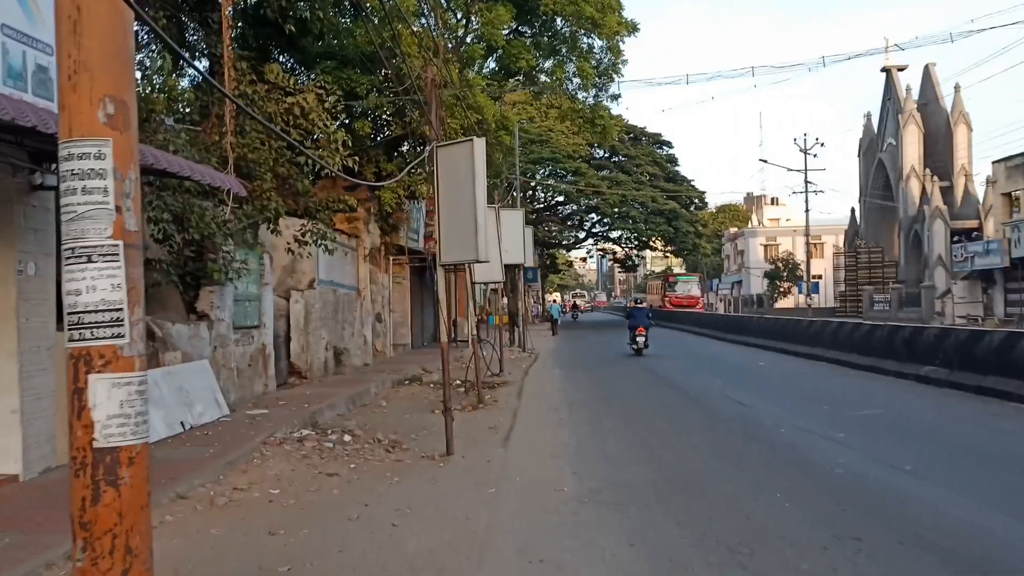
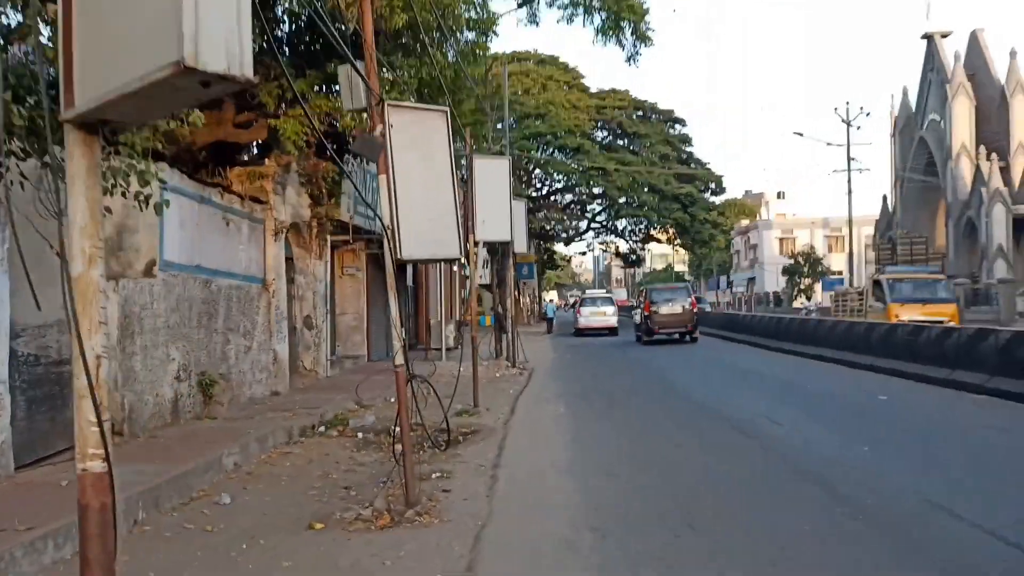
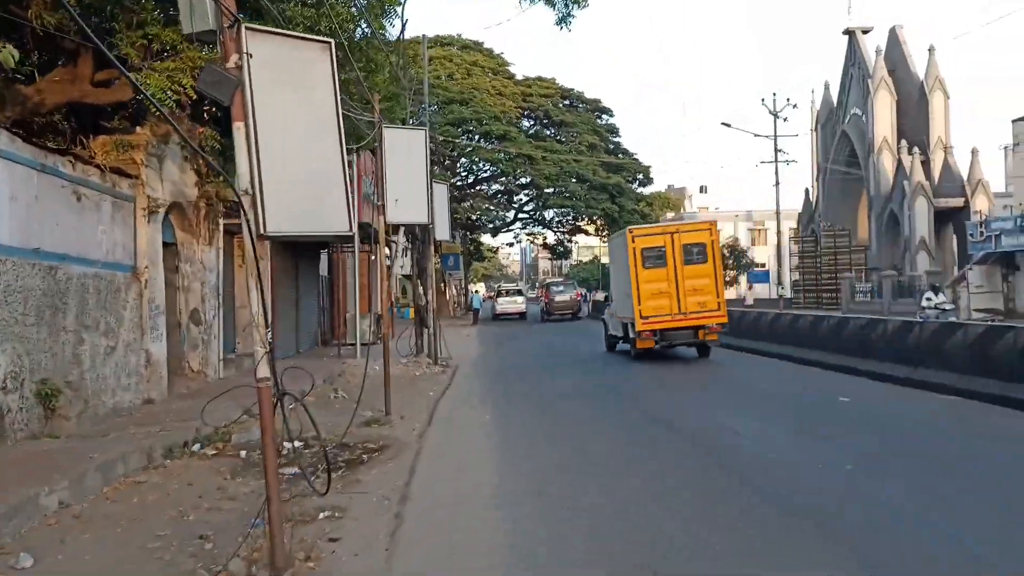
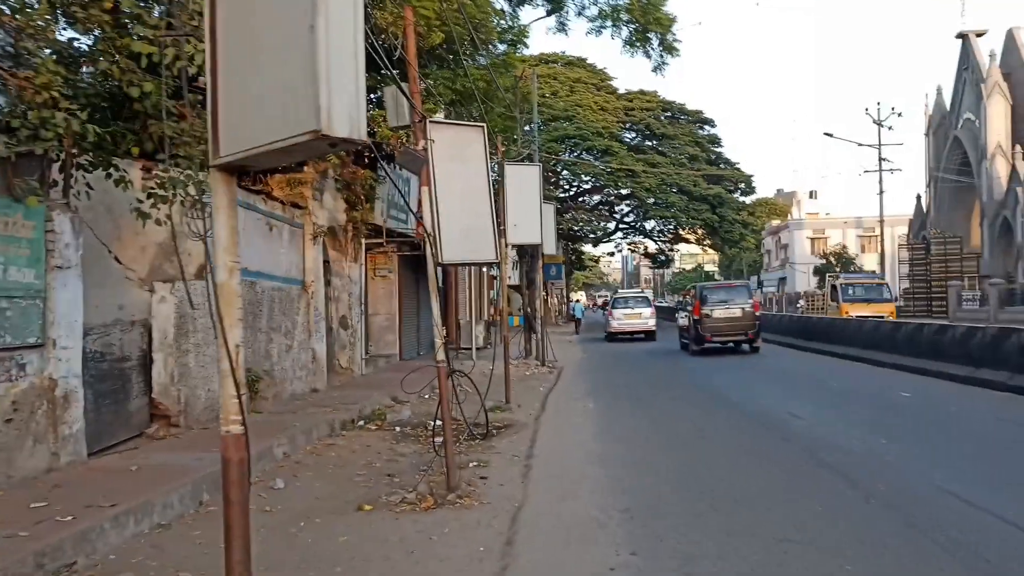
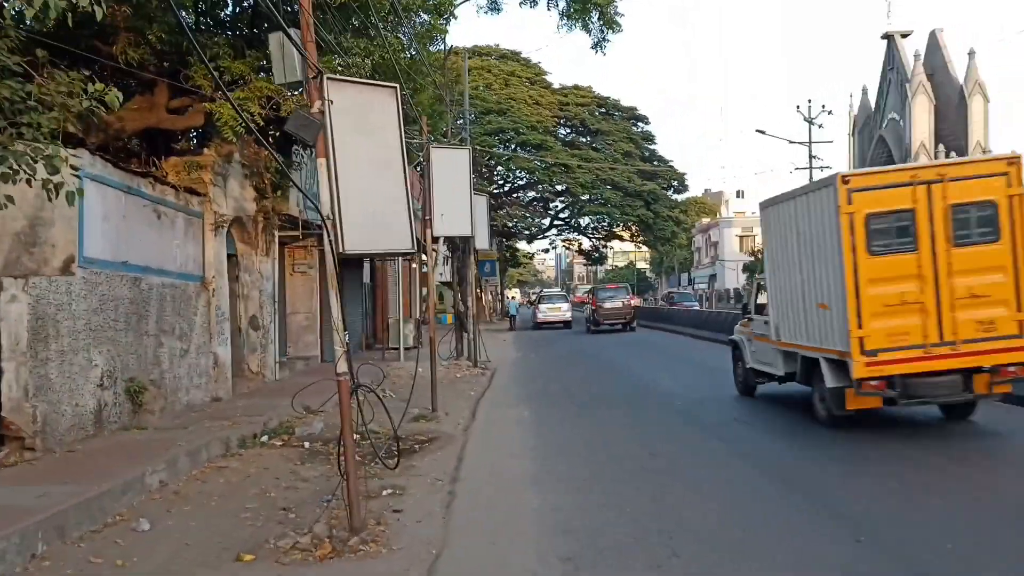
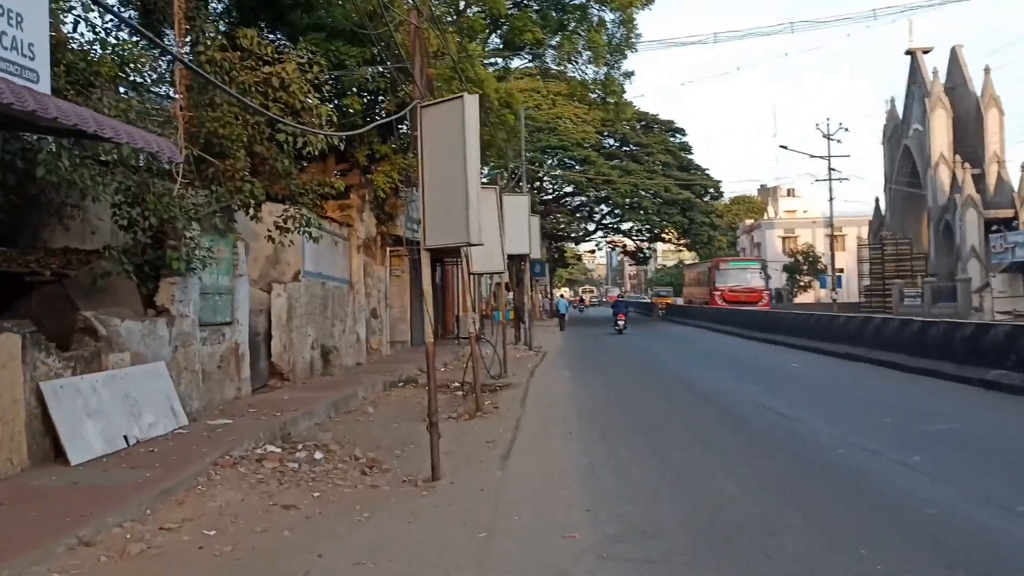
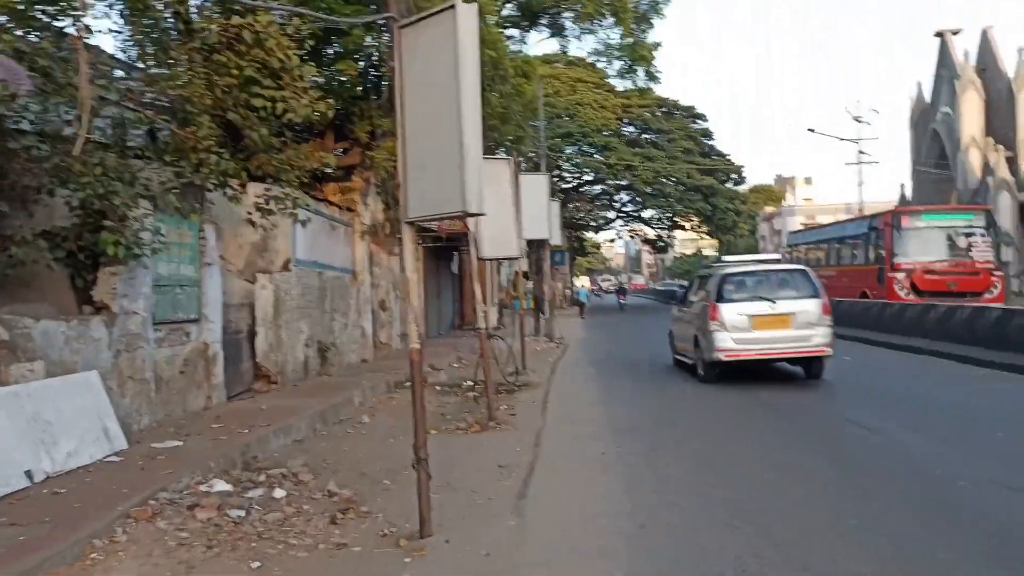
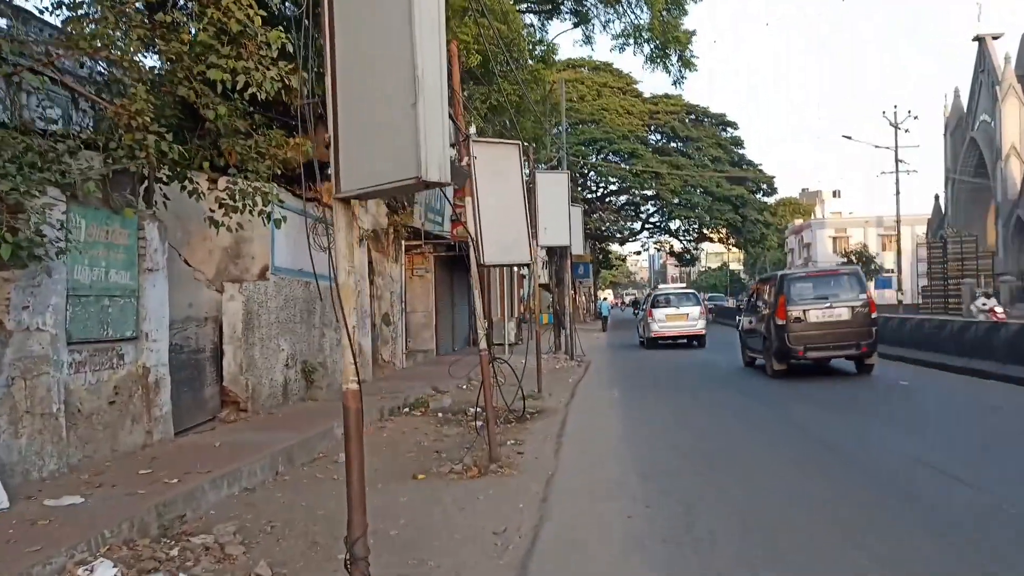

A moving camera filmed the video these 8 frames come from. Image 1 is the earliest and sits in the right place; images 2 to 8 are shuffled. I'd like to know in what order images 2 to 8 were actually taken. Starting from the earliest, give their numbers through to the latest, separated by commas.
6, 7, 8, 4, 2, 5, 3
